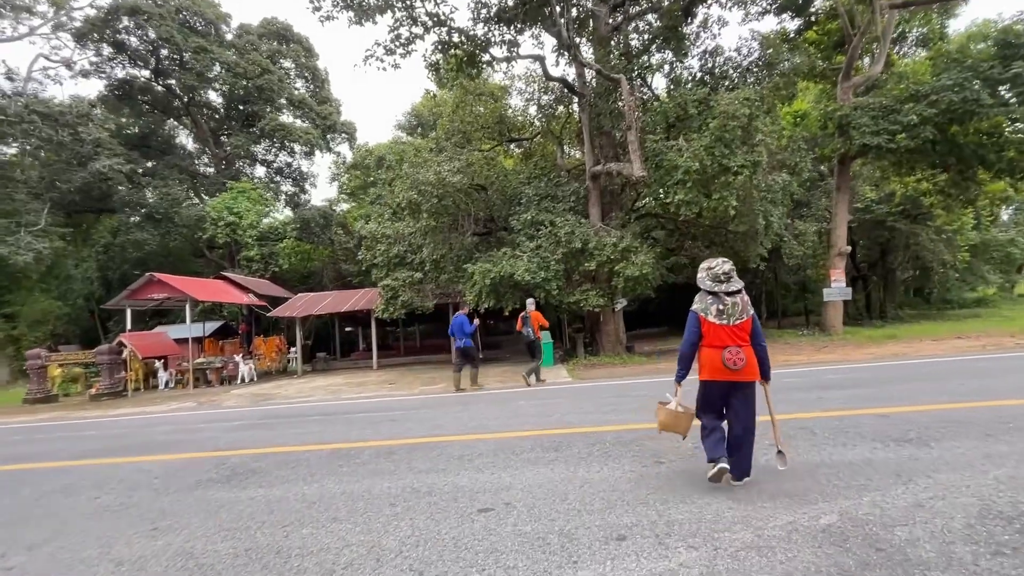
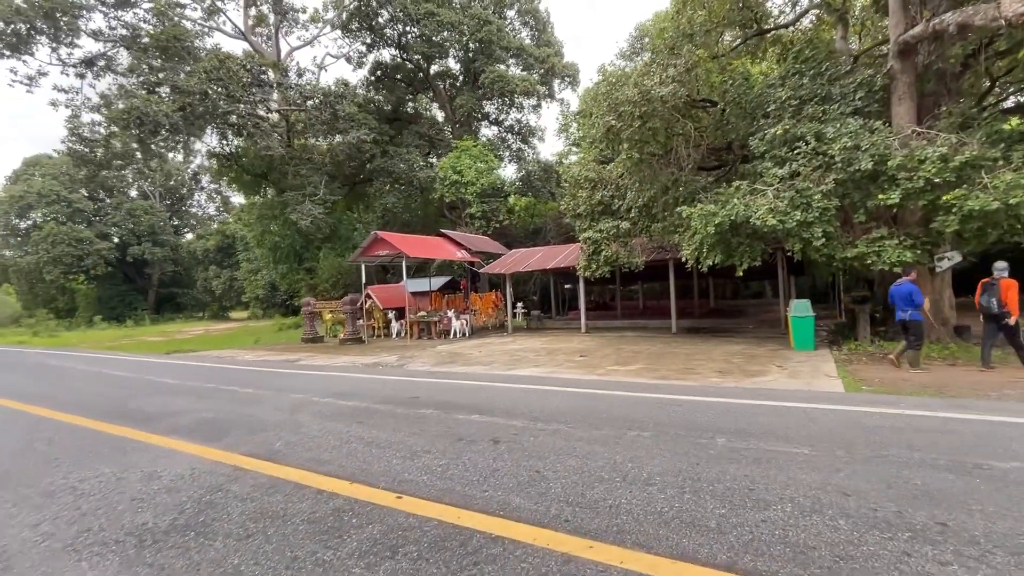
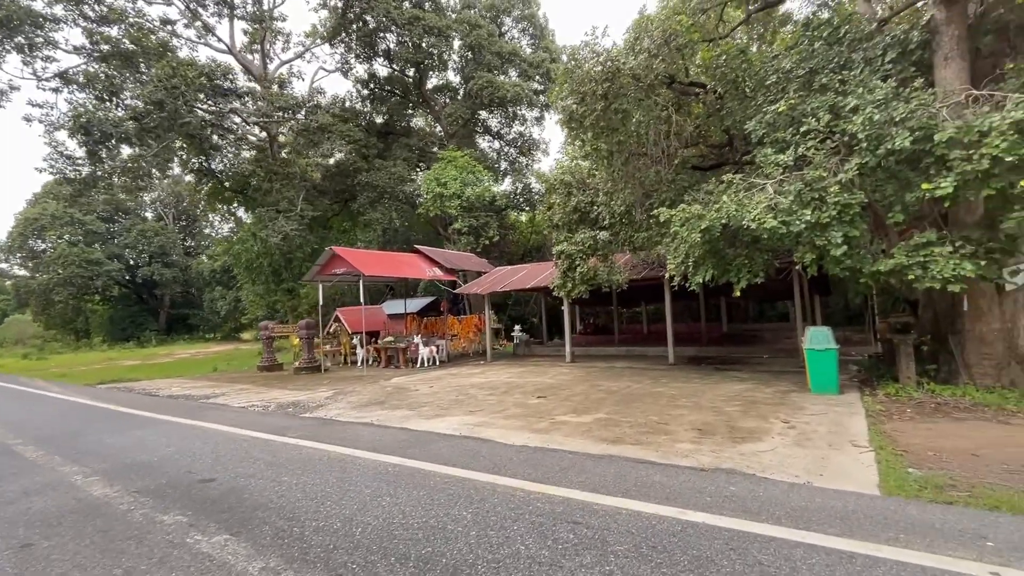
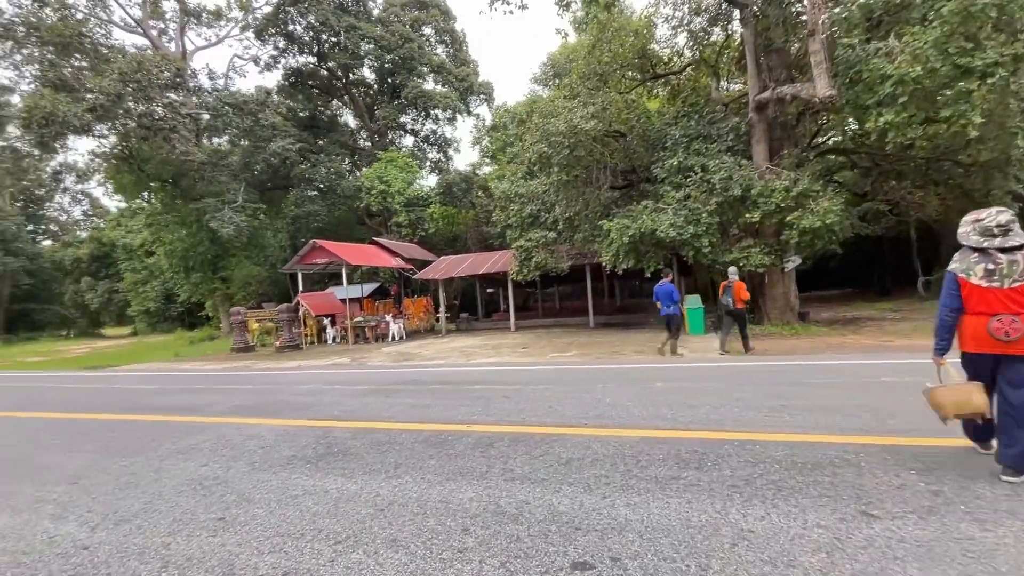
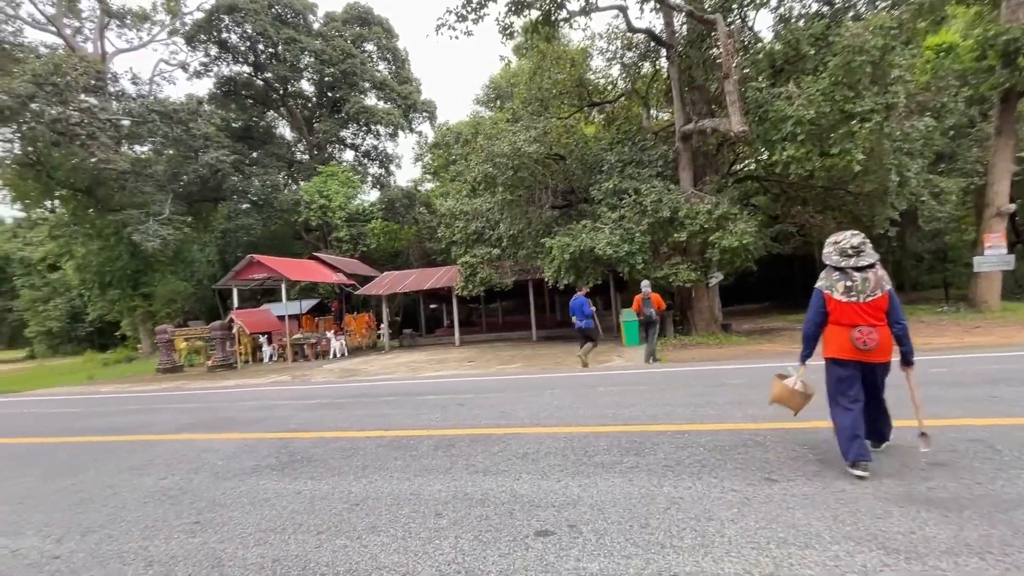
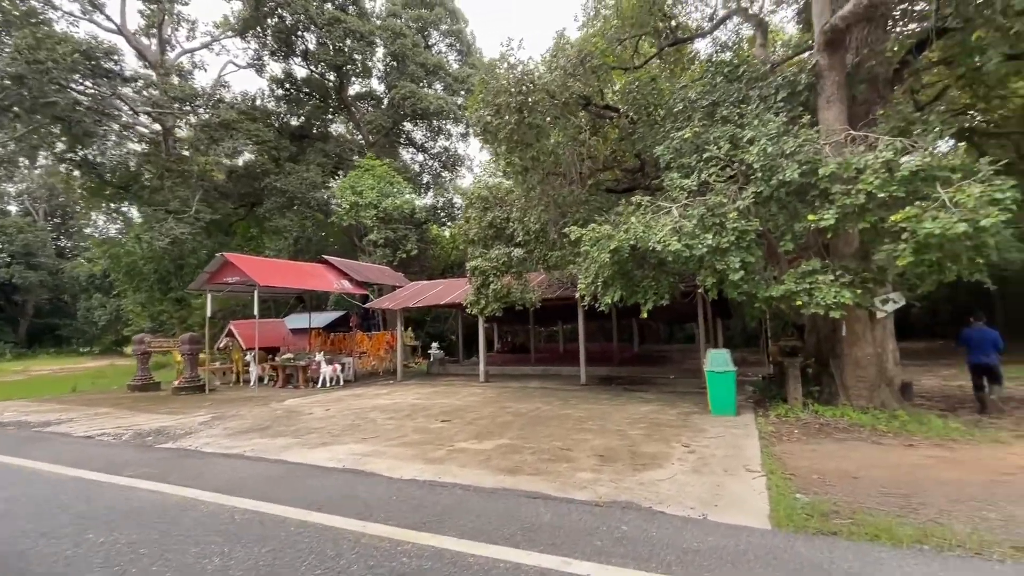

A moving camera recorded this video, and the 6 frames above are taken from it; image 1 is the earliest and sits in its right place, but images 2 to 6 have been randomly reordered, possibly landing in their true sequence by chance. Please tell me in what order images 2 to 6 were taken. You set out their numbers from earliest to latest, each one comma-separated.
5, 4, 2, 3, 6
